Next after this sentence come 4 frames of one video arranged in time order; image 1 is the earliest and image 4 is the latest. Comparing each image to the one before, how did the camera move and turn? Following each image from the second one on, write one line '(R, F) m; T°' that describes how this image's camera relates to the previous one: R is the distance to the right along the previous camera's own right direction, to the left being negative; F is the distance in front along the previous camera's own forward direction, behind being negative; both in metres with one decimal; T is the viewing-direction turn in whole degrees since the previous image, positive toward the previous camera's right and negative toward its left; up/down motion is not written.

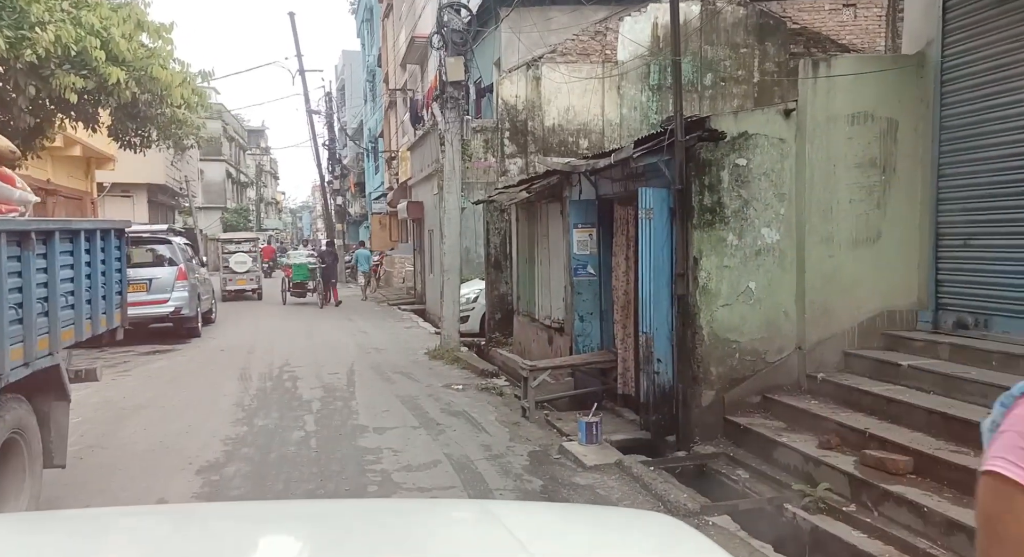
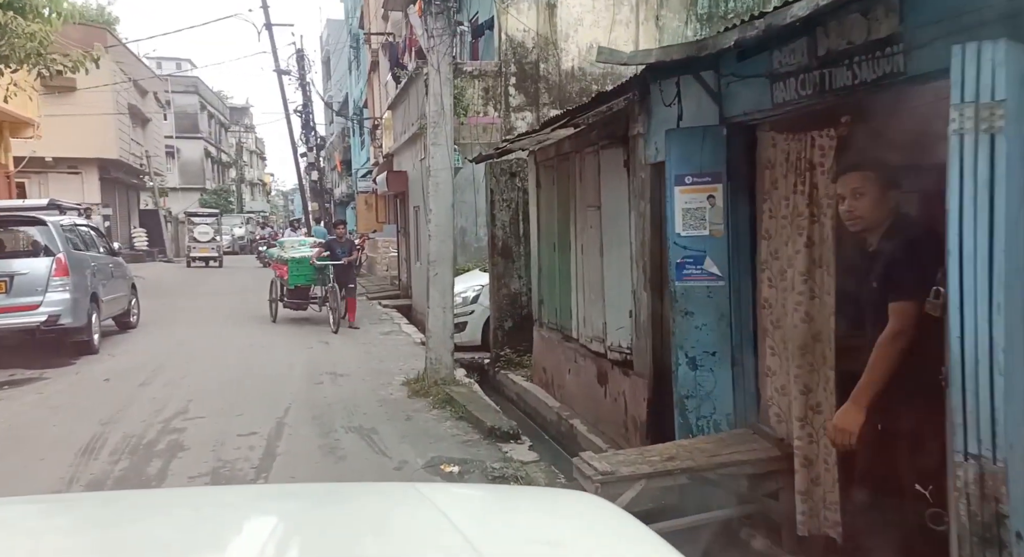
(-0.2, +4.2) m; 0°
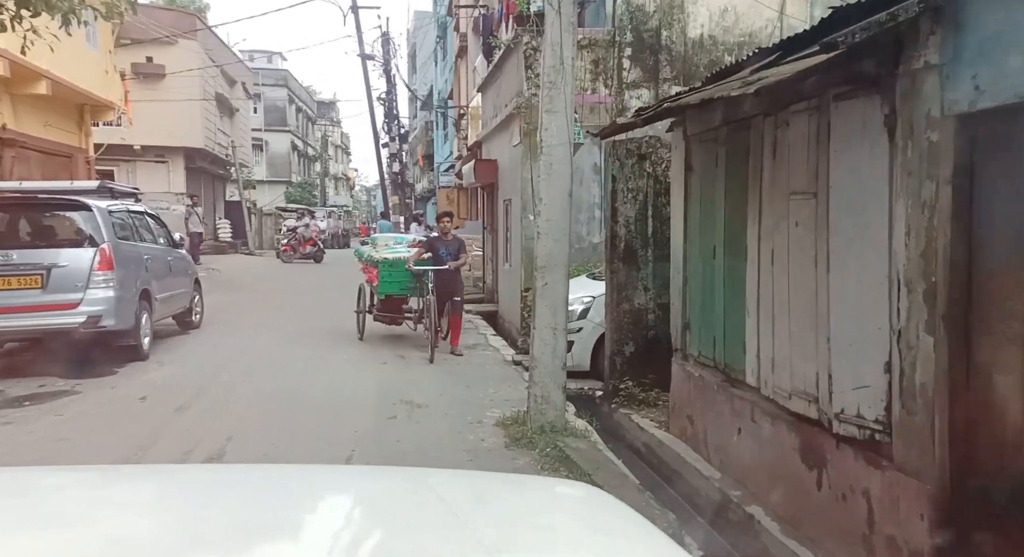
(-0.5, +2.2) m; -5°
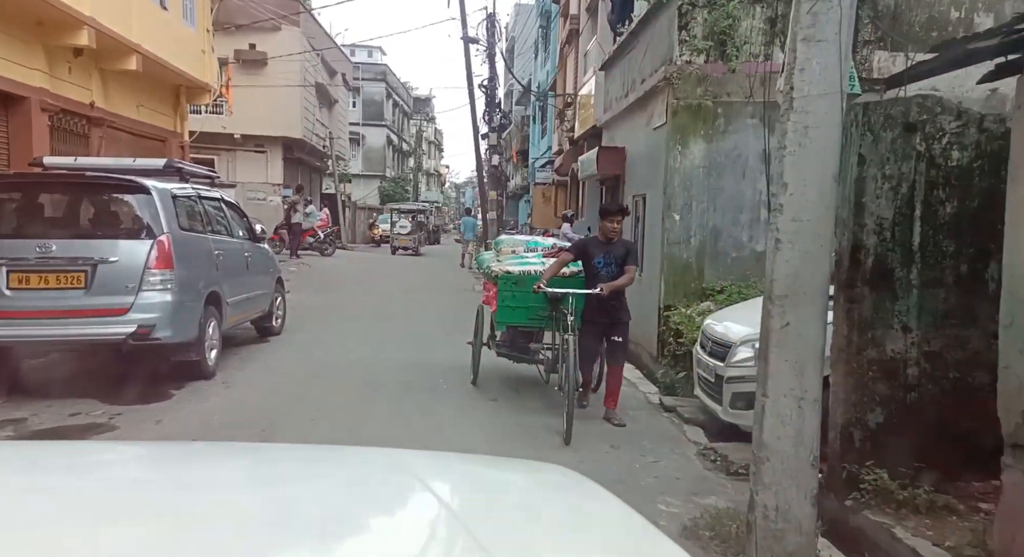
(-0.7, +2.6) m; -6°
